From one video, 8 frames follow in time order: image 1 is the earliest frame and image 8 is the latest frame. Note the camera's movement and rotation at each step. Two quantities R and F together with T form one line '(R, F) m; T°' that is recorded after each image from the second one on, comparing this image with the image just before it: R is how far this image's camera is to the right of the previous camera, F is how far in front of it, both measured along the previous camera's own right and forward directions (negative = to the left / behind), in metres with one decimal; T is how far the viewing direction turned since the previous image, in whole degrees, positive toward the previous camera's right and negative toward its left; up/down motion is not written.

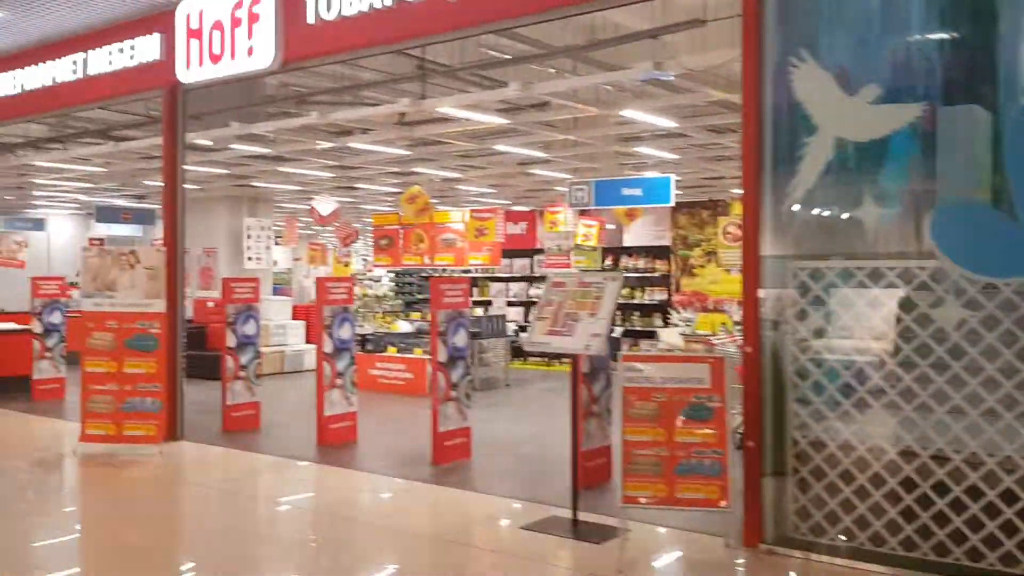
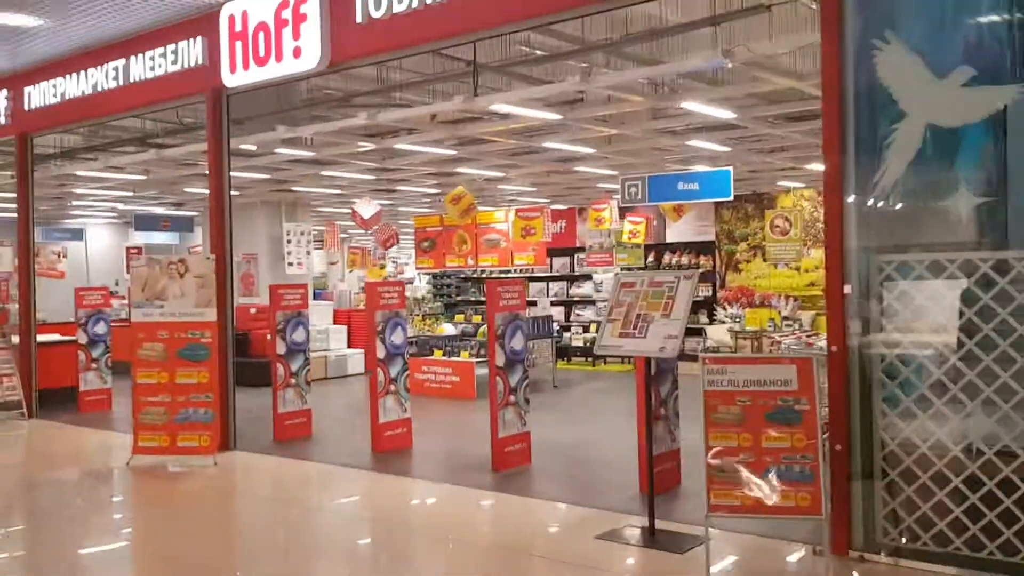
(-0.2, +0.2) m; -2°
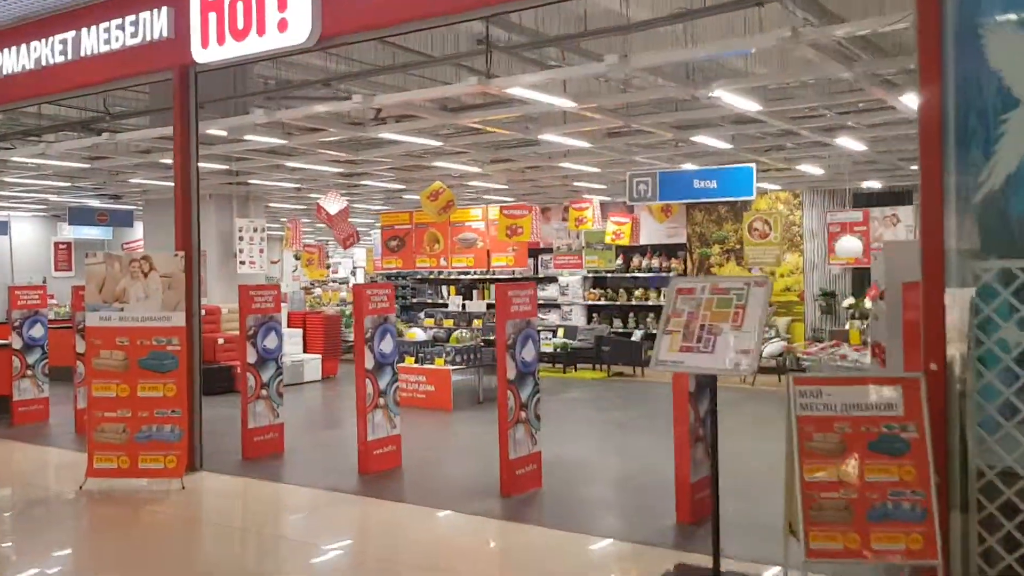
(-0.6, +0.7) m; +4°
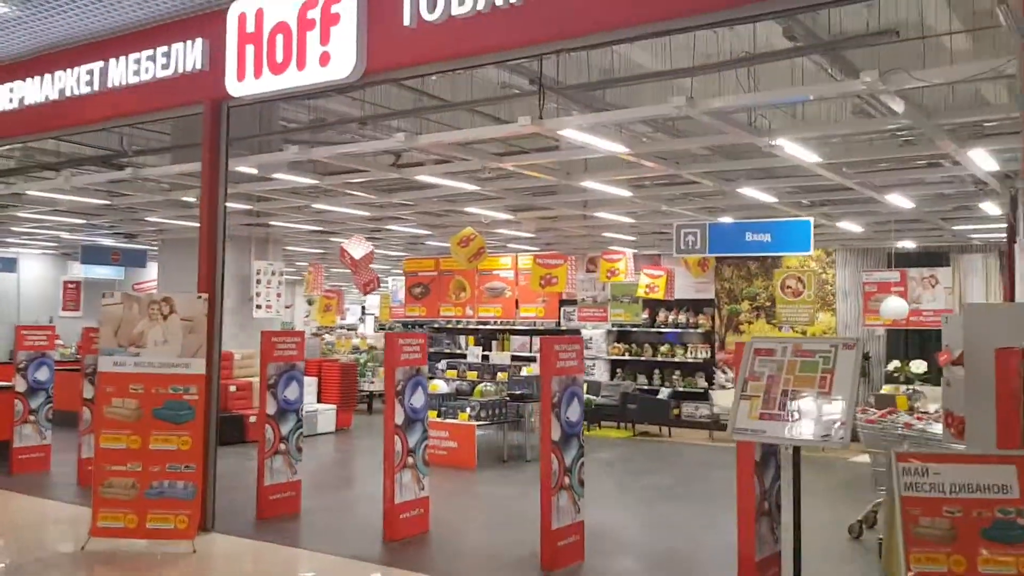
(-0.3, +0.4) m; 0°
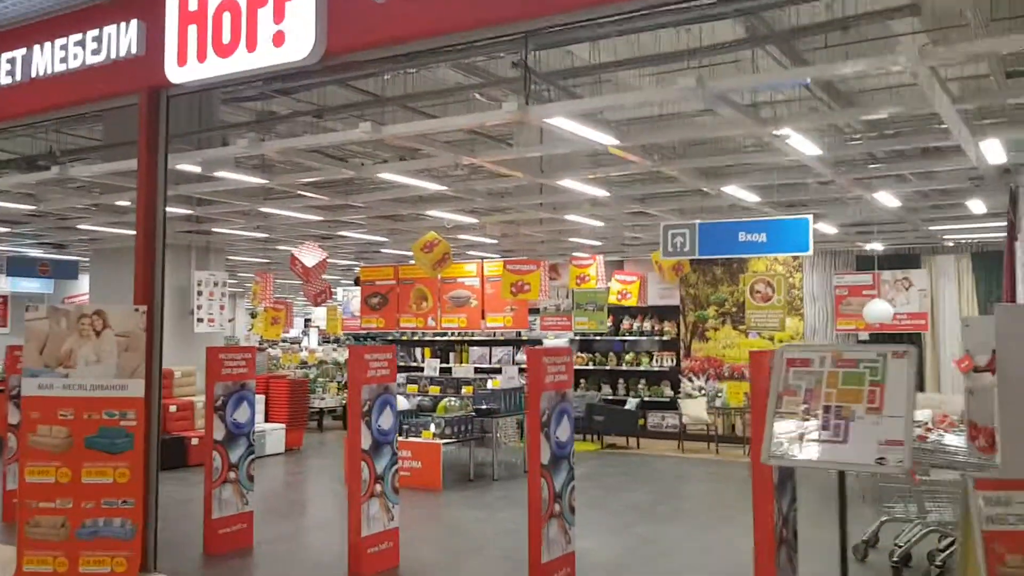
(-0.2, +0.6) m; +3°
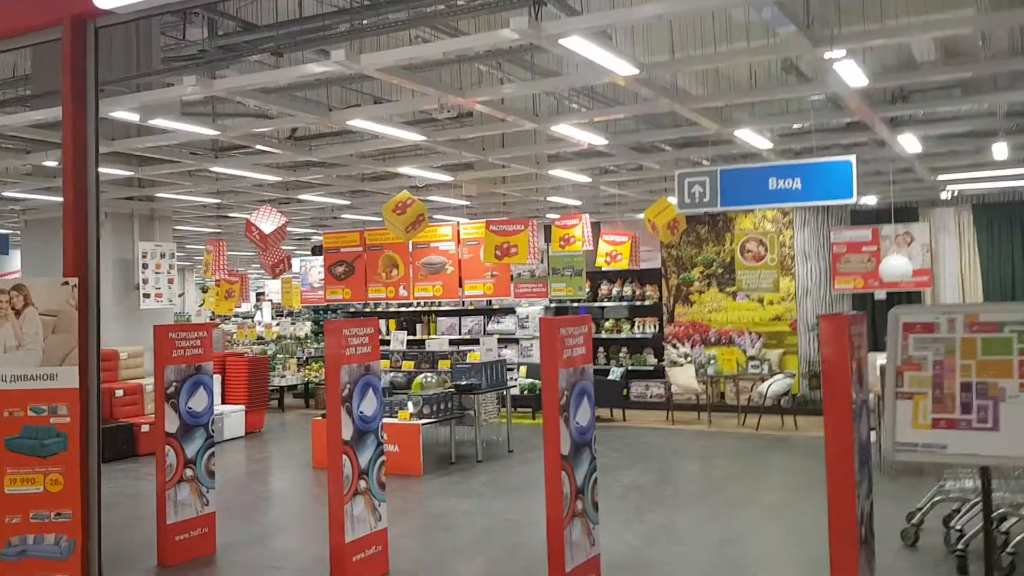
(-0.3, +0.9) m; +3°
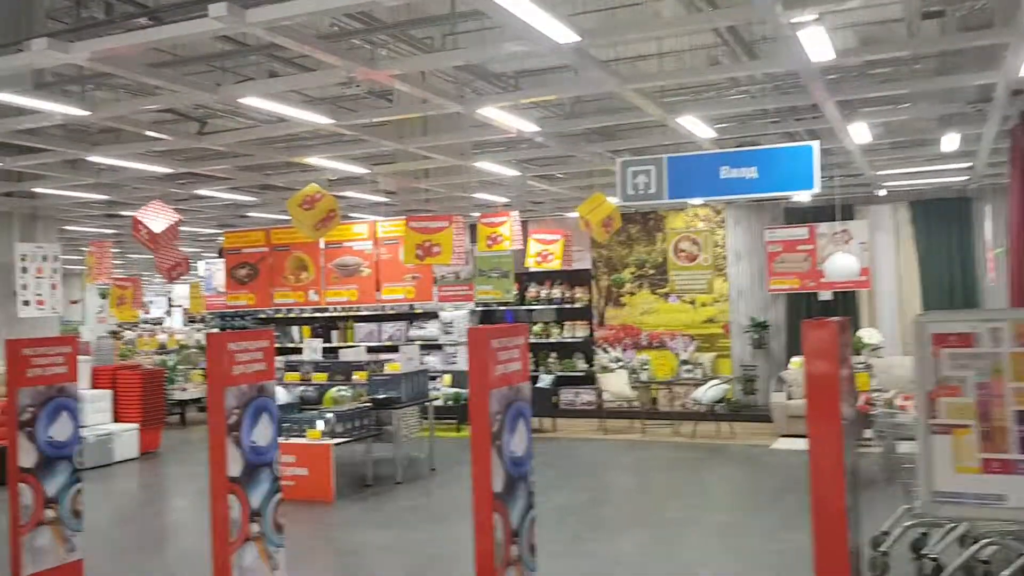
(0.0, +0.8) m; +5°
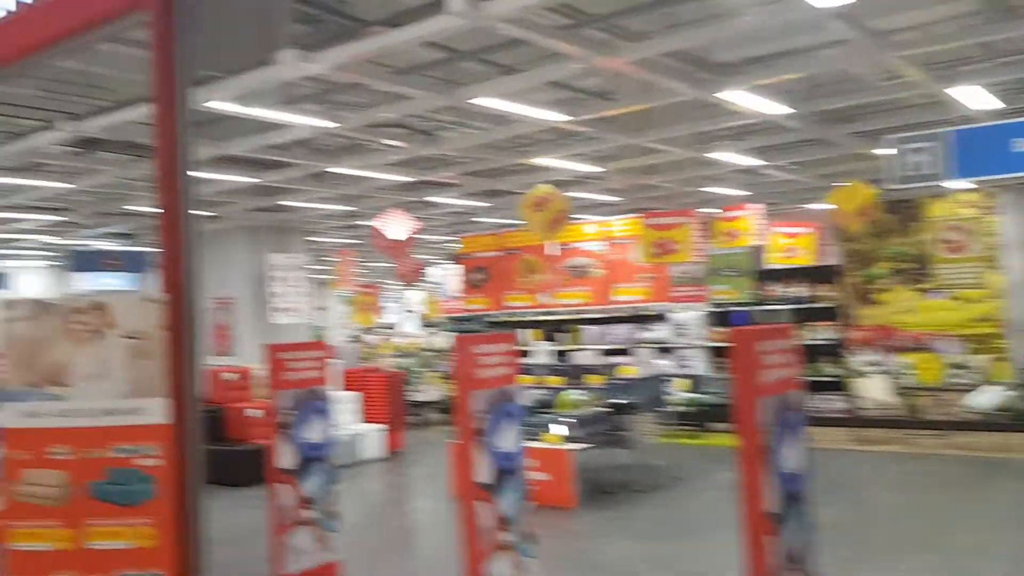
(-0.2, +0.3) m; -14°
